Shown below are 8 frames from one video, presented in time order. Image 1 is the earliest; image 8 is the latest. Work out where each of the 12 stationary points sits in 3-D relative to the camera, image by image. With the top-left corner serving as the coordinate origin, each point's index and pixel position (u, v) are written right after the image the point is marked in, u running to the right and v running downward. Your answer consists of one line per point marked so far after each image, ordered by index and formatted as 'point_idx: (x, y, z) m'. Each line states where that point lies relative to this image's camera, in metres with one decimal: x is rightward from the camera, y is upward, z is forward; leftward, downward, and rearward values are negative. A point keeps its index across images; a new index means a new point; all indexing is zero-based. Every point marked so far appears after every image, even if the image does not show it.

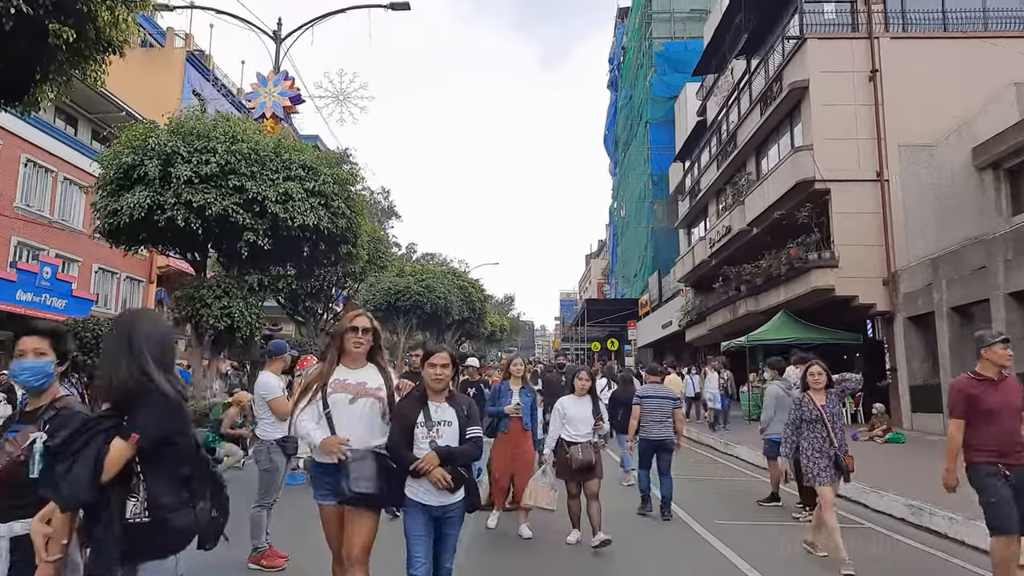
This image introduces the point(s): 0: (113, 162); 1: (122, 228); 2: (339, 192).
0: (-8.2, +2.6, +14.8) m
1: (-8.1, +1.2, +15.0) m
2: (-3.9, +2.2, +16.3) m
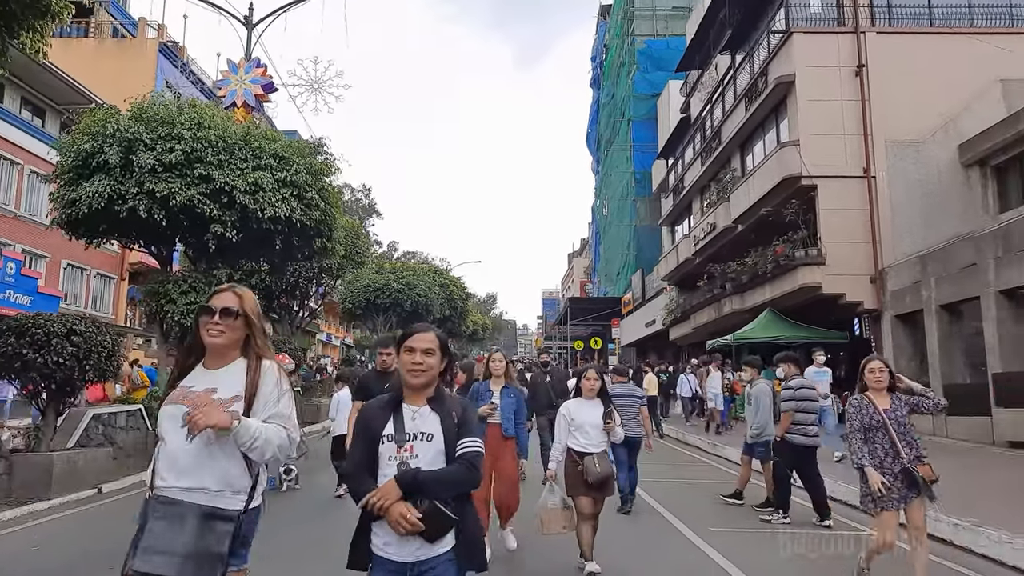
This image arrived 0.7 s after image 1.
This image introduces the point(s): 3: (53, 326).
0: (-8.5, +2.7, +13.9) m
1: (-8.4, +1.3, +14.2) m
2: (-4.3, +2.3, +15.6) m
3: (-6.7, -0.6, +10.6) m
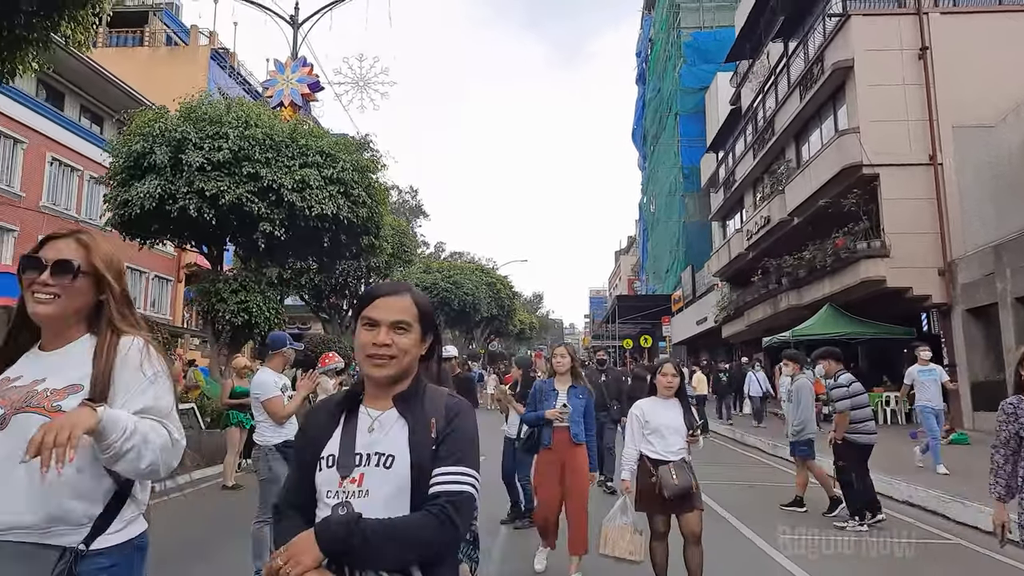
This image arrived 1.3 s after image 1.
0: (-7.6, +2.7, +14.1) m
1: (-7.5, +1.3, +14.3) m
2: (-3.3, +2.3, +15.5) m
3: (-6.0, -0.5, +10.6) m
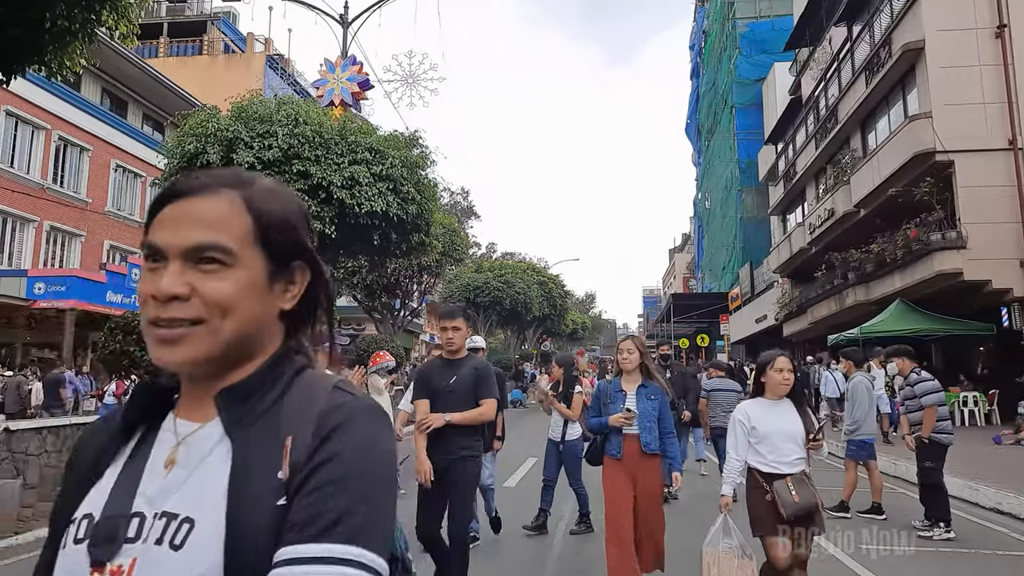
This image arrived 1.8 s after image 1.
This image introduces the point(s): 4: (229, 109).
0: (-6.6, +2.7, +14.2) m
1: (-6.5, +1.4, +14.4) m
2: (-2.2, +2.4, +15.3) m
3: (-5.2, -0.5, +10.6) m
4: (-5.6, +3.6, +14.4) m
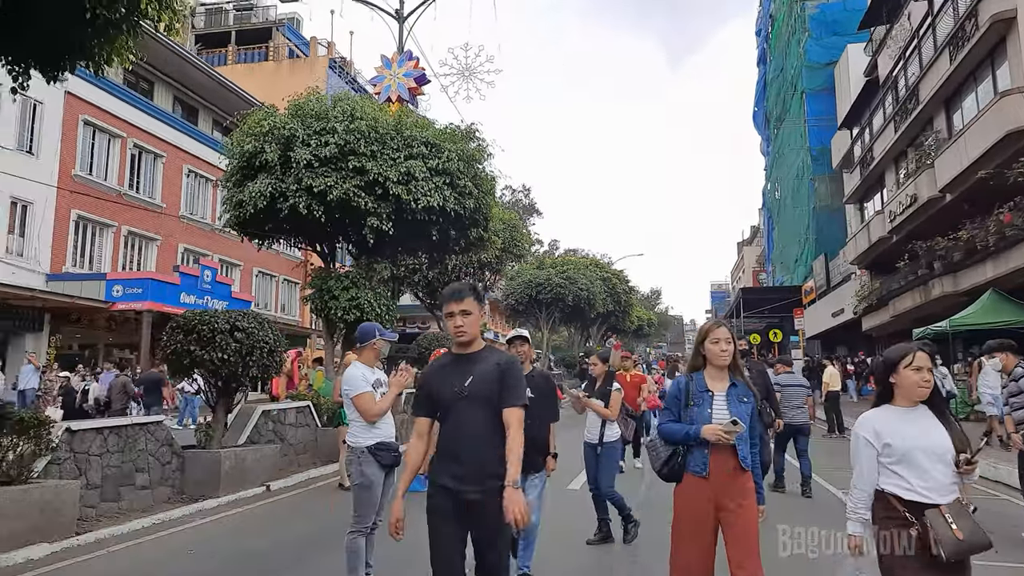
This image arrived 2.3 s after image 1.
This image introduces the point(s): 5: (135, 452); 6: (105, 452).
0: (-5.4, +2.7, +14.3) m
1: (-5.3, +1.4, +14.5) m
2: (-1.0, +2.4, +14.9) m
3: (-4.3, -0.5, +10.6) m
4: (-4.5, +3.6, +14.4) m
5: (-4.9, -2.1, +9.3) m
6: (-4.9, -2.0, +8.7) m
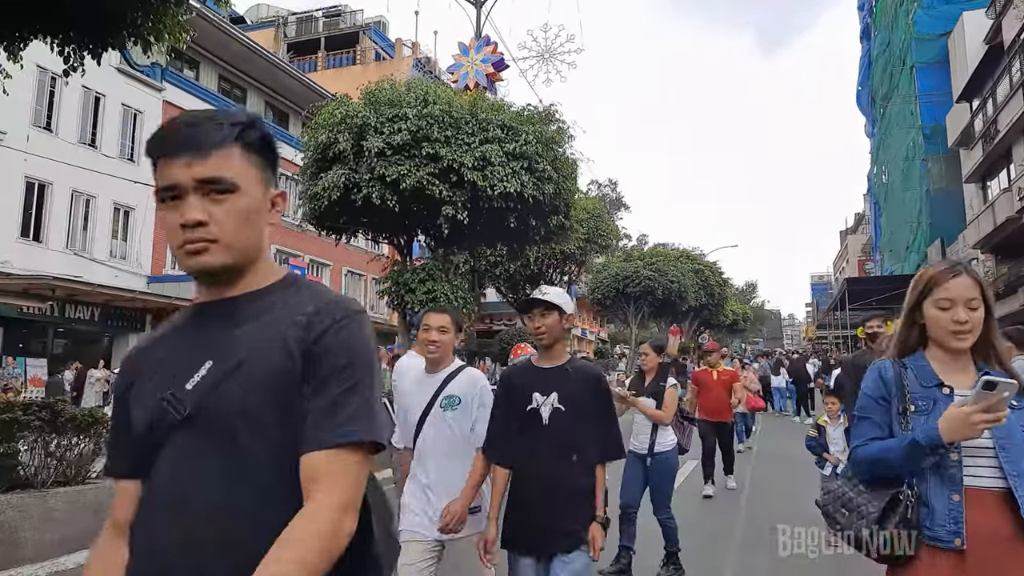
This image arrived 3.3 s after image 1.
0: (-3.9, +2.8, +14.0) m
1: (-3.7, +1.5, +14.1) m
2: (+0.6, +2.6, +14.1) m
3: (-3.2, -0.4, +10.2) m
4: (-3.0, +3.7, +14.0) m
5: (-3.9, -2.0, +9.0) m
6: (-4.0, -1.9, +8.4) m
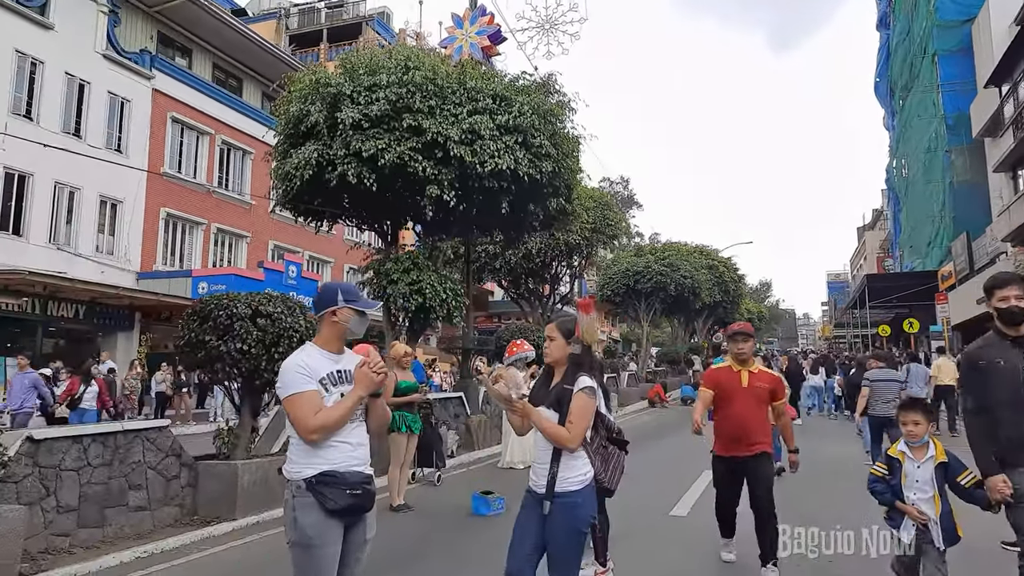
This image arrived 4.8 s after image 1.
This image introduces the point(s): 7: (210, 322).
0: (-4.0, +3.0, +12.6) m
1: (-3.8, +1.6, +12.8) m
2: (+0.5, +2.8, +12.6) m
3: (-3.4, -0.2, +8.8) m
4: (-3.1, +3.9, +12.6) m
5: (-4.0, -1.8, +7.6) m
6: (-4.2, -1.7, +7.0) m
7: (-3.7, -0.4, +8.8) m
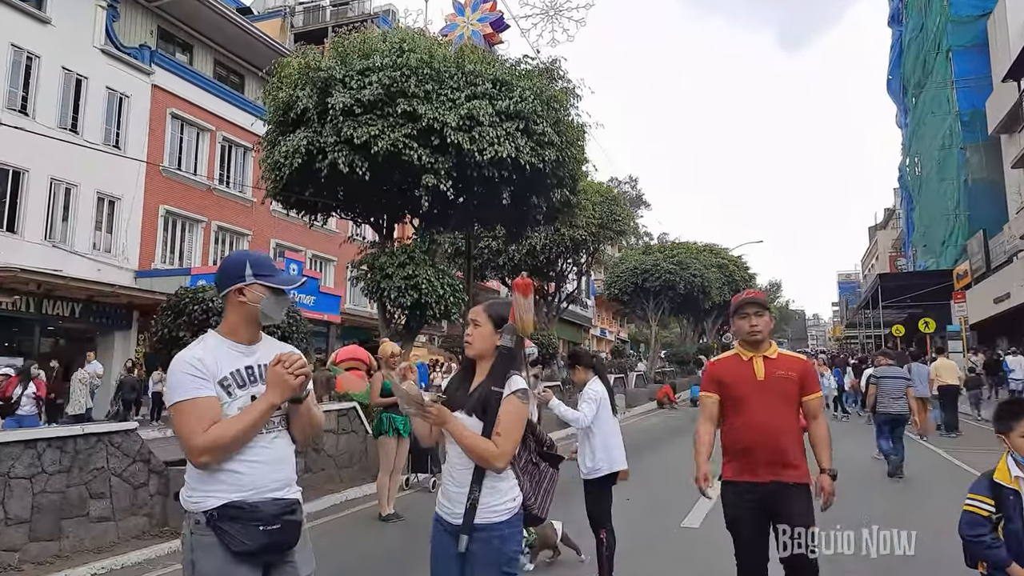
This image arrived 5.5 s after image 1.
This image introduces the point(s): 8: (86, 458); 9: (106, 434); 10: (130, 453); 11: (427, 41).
0: (-4.0, +3.0, +12.0) m
1: (-3.8, +1.7, +12.1) m
2: (+0.5, +2.9, +12.0) m
3: (-3.4, -0.1, +8.2) m
4: (-3.1, +4.0, +11.9) m
5: (-4.1, -1.8, +7.0) m
6: (-4.2, -1.6, +6.4) m
7: (-3.7, -0.3, +8.2) m
8: (-4.1, -1.6, +7.0) m
9: (-4.1, -1.5, +7.2) m
10: (-3.9, -1.7, +7.4) m
11: (-1.4, +4.0, +11.7) m
